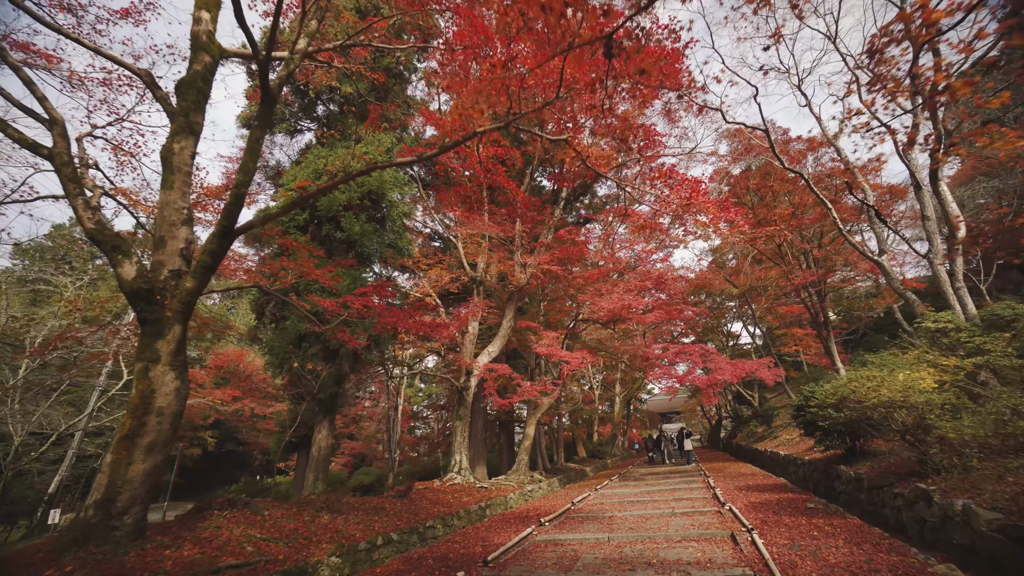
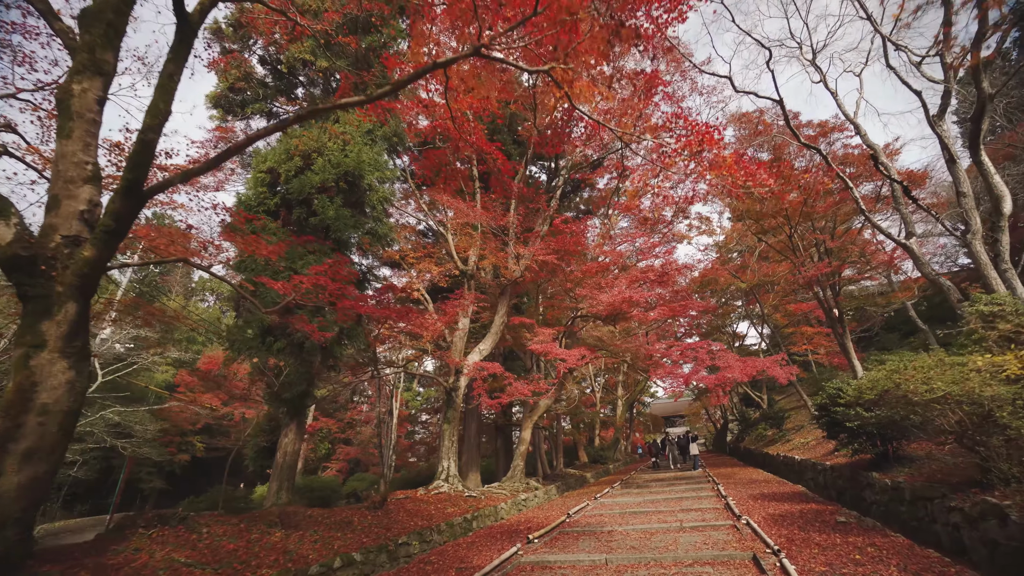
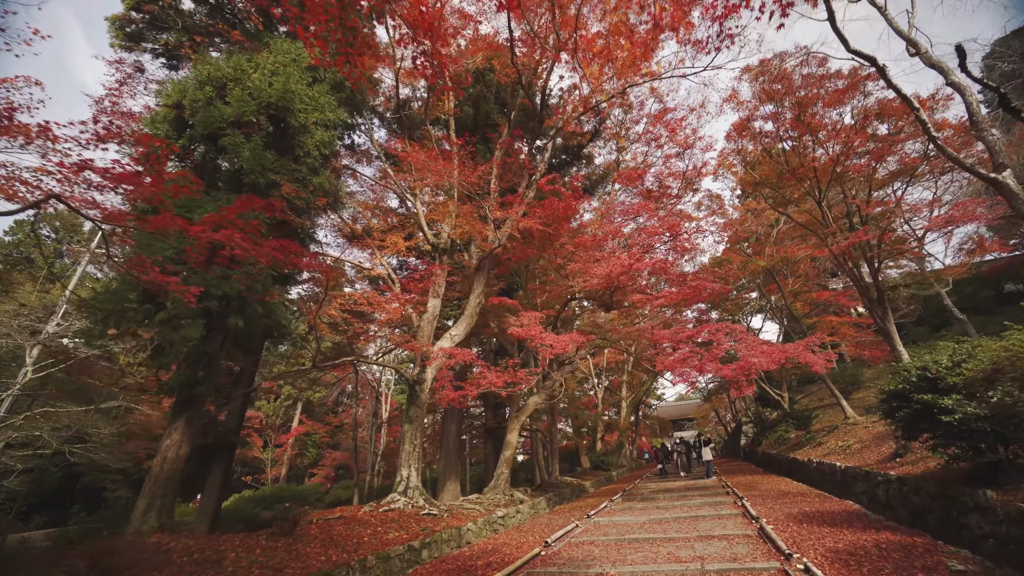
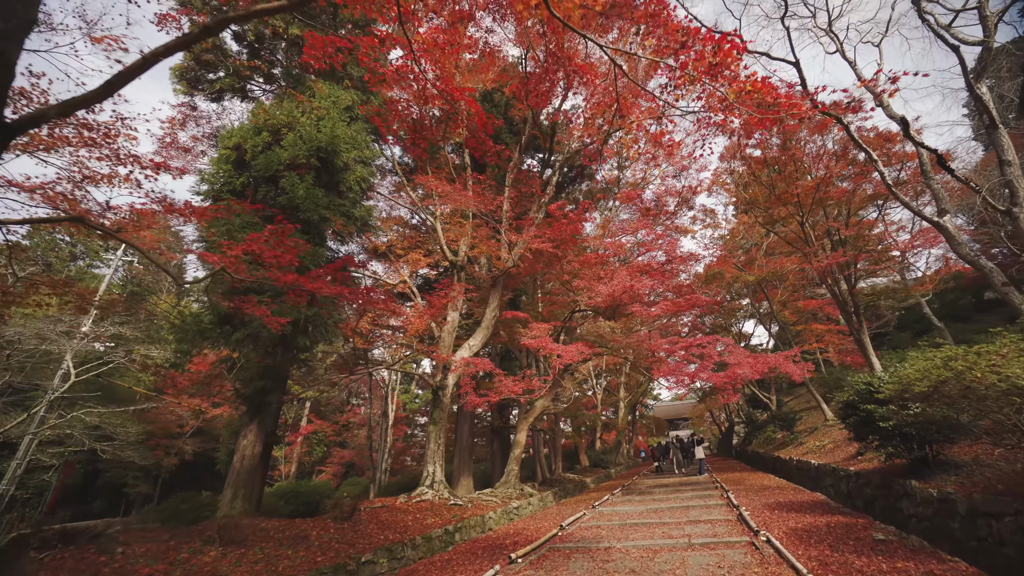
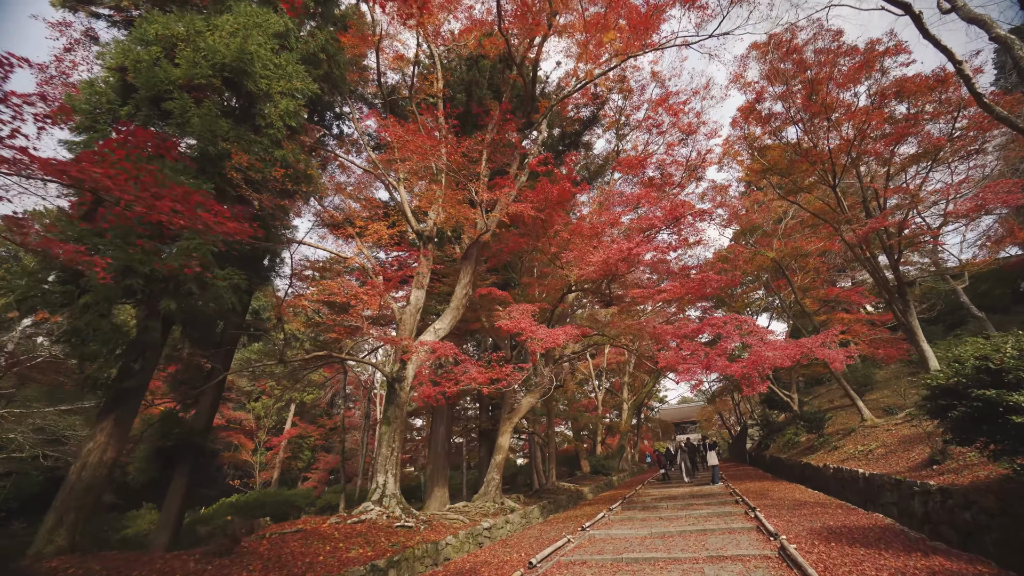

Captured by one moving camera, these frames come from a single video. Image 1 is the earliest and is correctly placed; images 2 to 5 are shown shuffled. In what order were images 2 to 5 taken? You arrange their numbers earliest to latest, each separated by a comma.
2, 4, 3, 5
